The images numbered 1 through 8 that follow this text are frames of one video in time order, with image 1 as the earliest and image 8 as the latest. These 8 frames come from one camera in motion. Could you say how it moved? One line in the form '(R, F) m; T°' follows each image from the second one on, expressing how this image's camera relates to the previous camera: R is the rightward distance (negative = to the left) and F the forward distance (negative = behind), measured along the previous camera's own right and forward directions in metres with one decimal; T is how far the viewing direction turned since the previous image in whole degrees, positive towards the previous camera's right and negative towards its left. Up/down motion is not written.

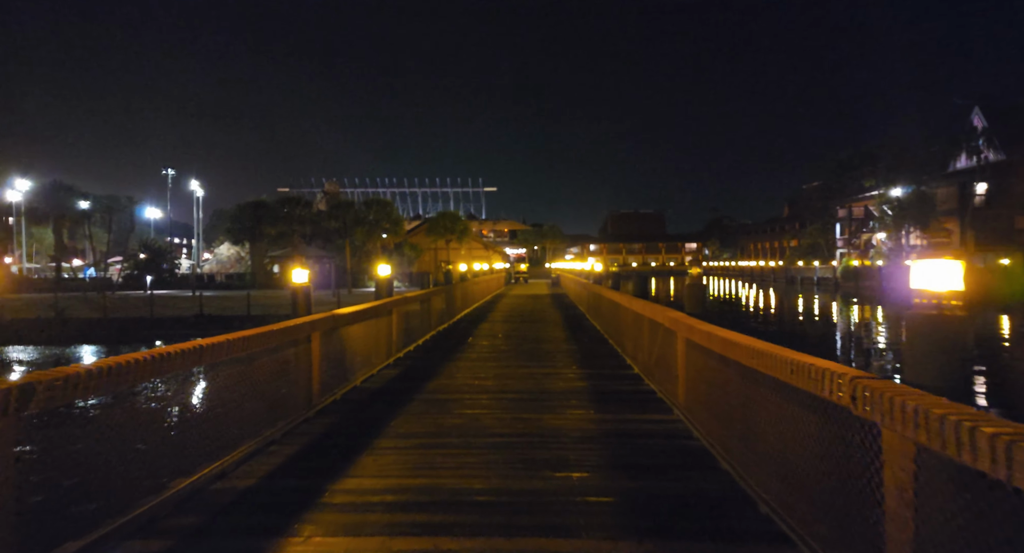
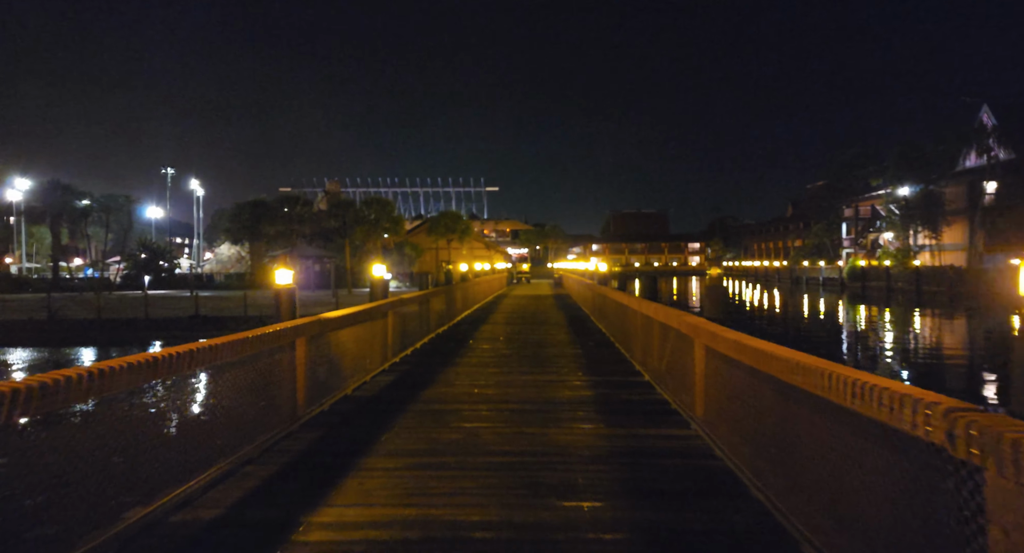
(0.0, +0.6) m; 0°
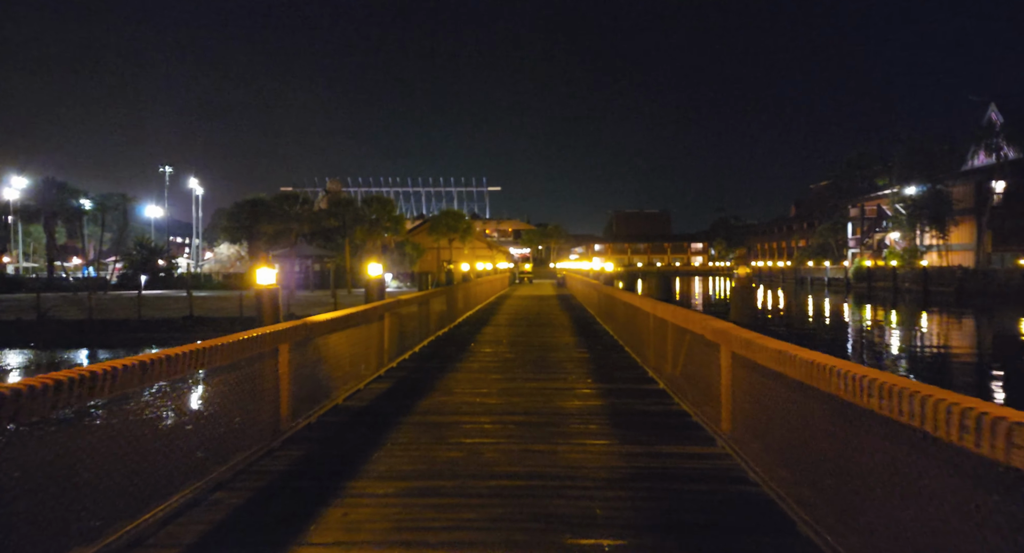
(0.0, +0.6) m; 0°
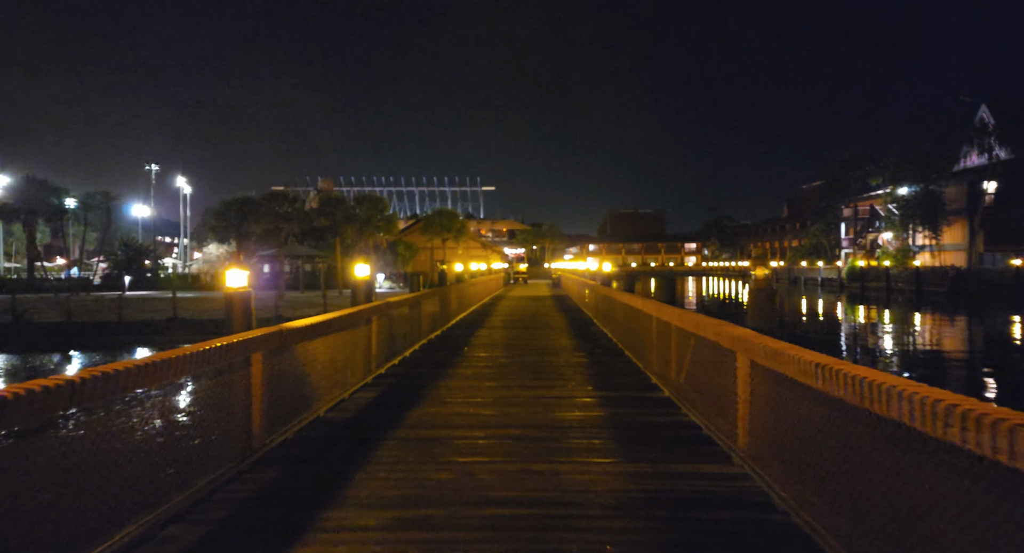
(0.0, +0.5) m; +1°
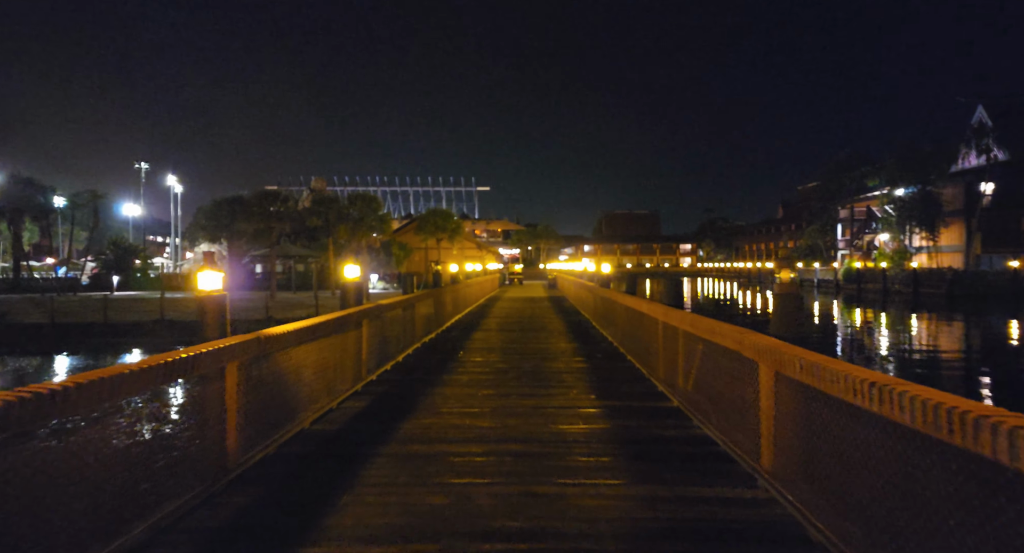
(-0.1, +0.5) m; +1°
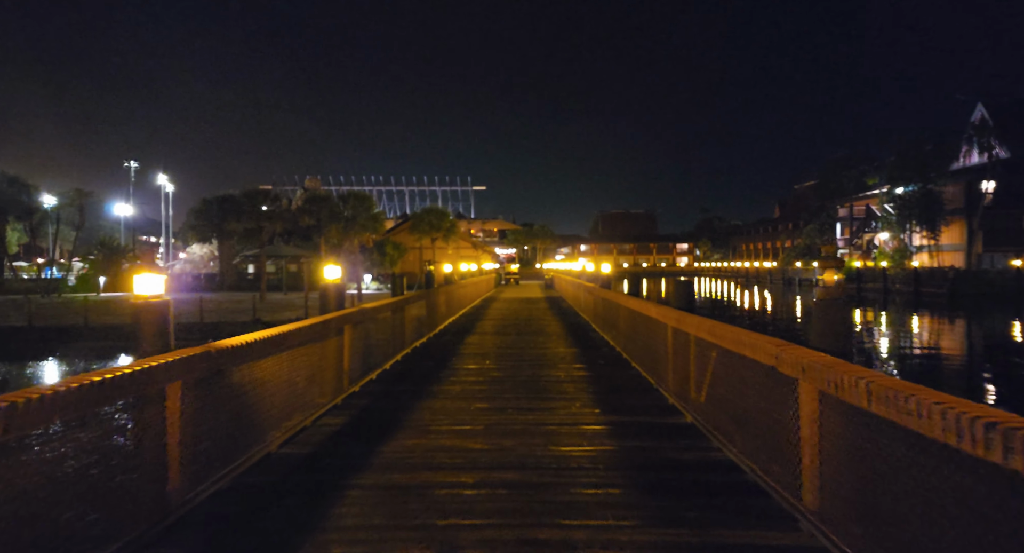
(0.0, +0.7) m; 0°
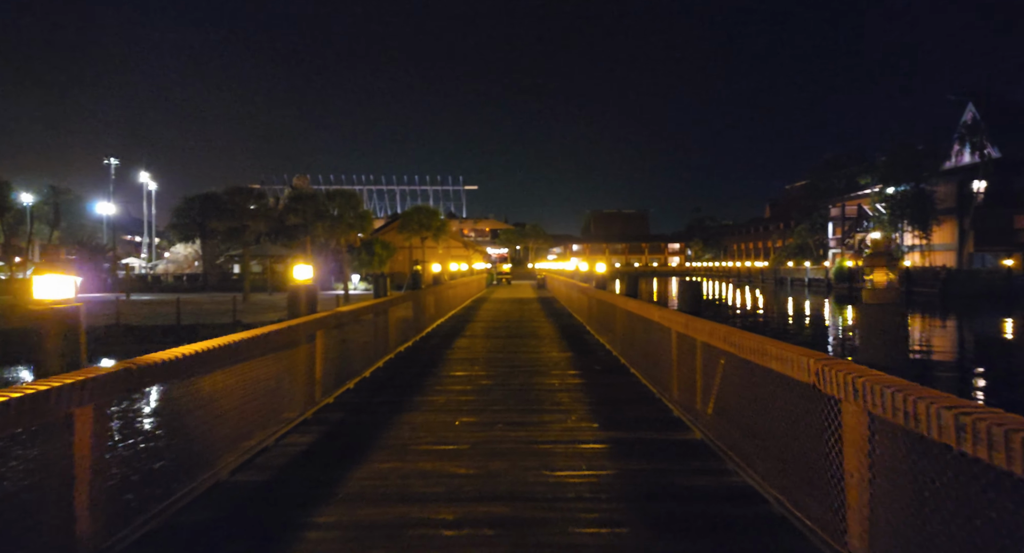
(0.0, +0.7) m; +1°
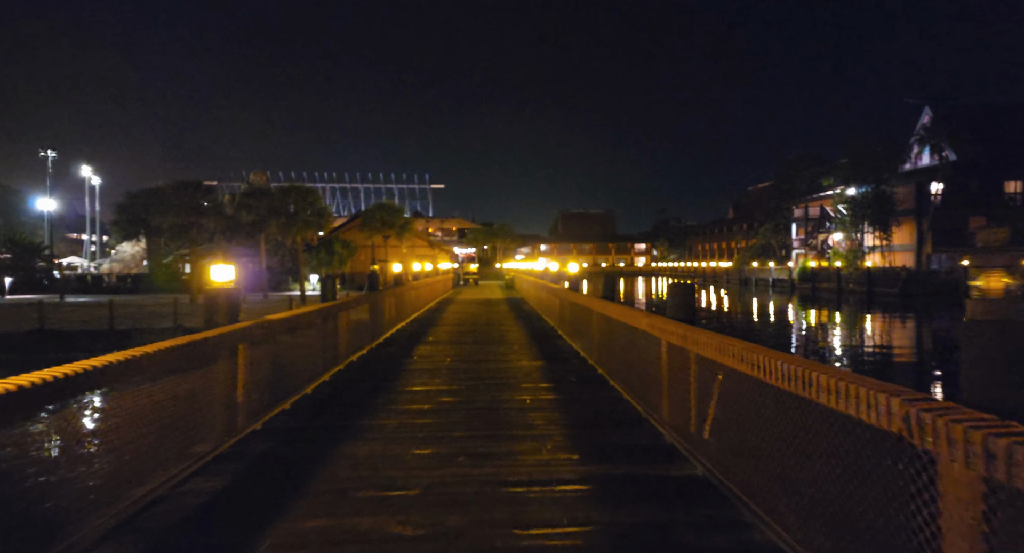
(0.0, +1.1) m; +3°
